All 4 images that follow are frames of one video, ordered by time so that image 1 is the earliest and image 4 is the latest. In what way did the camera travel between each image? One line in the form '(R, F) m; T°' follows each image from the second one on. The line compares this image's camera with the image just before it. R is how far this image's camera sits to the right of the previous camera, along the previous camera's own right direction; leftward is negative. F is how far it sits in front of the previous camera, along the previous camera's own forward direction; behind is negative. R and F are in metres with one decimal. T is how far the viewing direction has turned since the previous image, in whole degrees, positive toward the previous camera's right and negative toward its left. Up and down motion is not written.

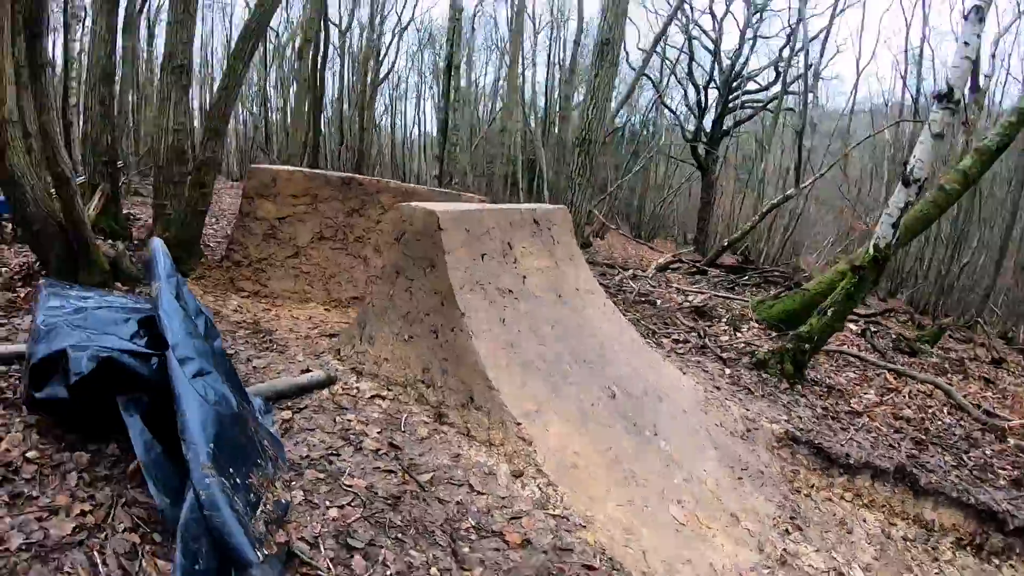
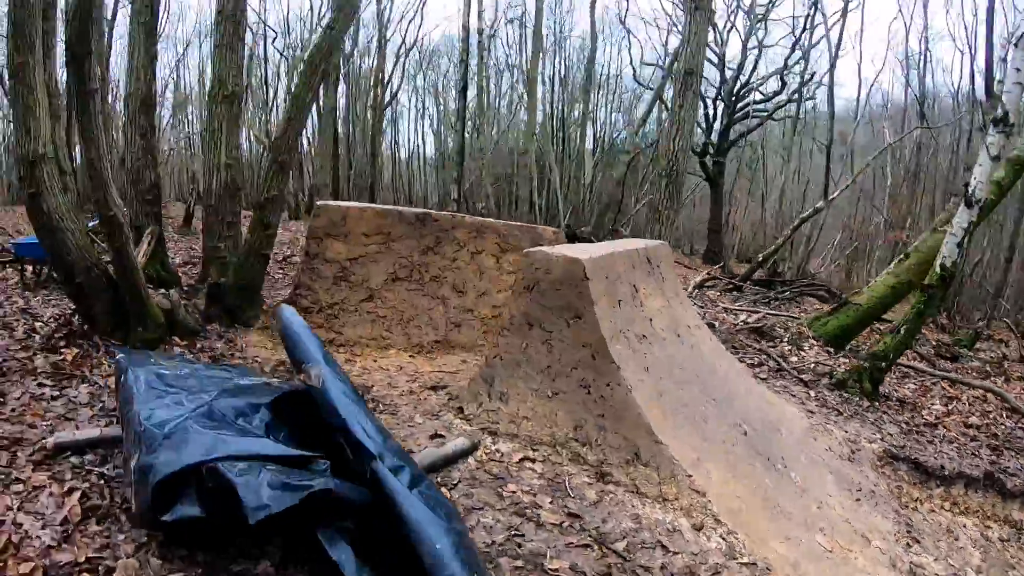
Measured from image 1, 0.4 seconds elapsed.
(-1.4, +0.2) m; +8°
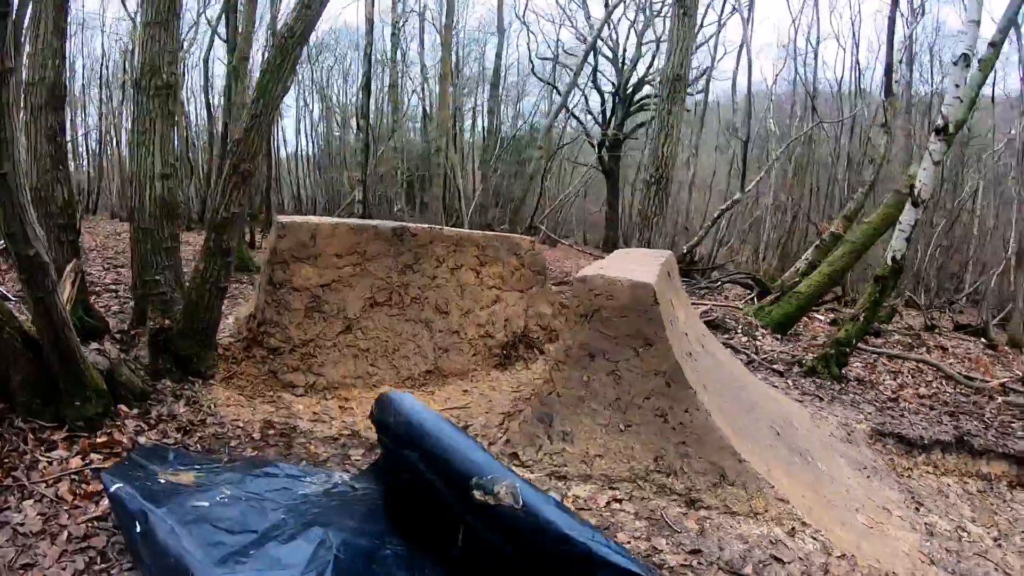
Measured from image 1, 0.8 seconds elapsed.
(-1.4, +0.7) m; +17°
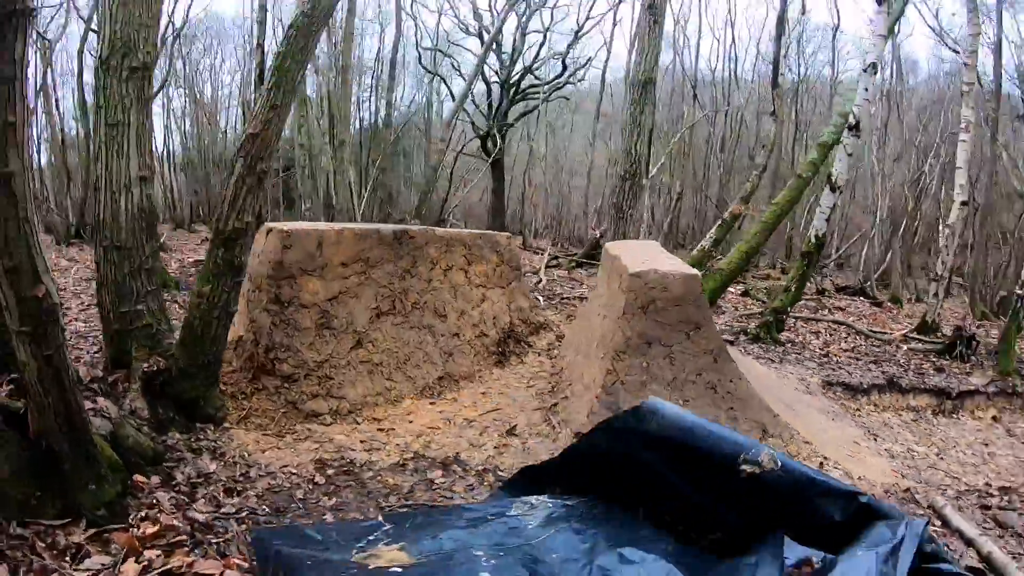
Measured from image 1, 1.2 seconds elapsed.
(-1.5, +0.4) m; +17°
